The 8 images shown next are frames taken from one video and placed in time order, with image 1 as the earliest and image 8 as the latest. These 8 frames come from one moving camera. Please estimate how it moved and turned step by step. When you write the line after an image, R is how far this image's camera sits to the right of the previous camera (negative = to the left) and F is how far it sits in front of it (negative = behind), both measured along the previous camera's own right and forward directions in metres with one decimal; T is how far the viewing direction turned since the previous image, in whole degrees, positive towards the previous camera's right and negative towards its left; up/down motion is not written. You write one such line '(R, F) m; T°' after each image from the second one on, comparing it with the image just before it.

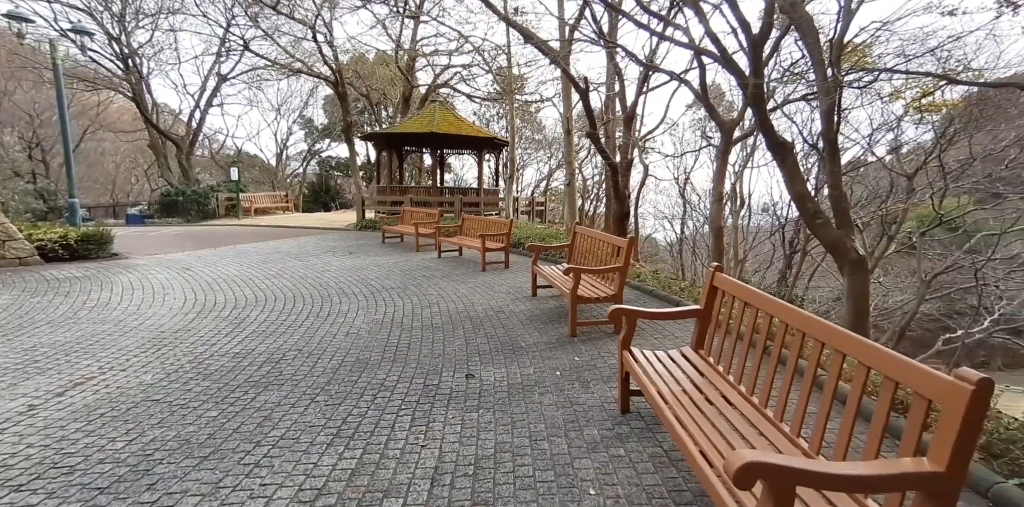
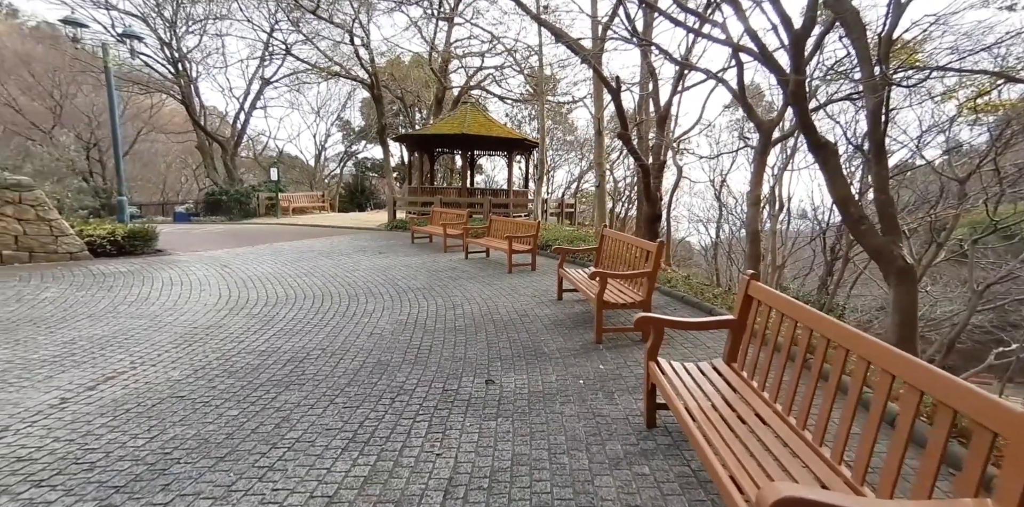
(0.0, +0.1) m; -3°
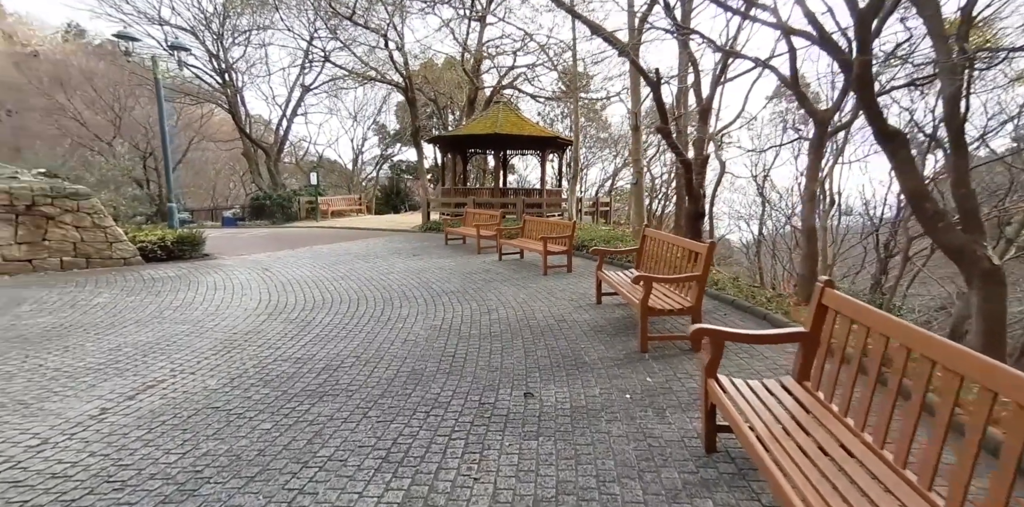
(0.0, +0.2) m; -4°
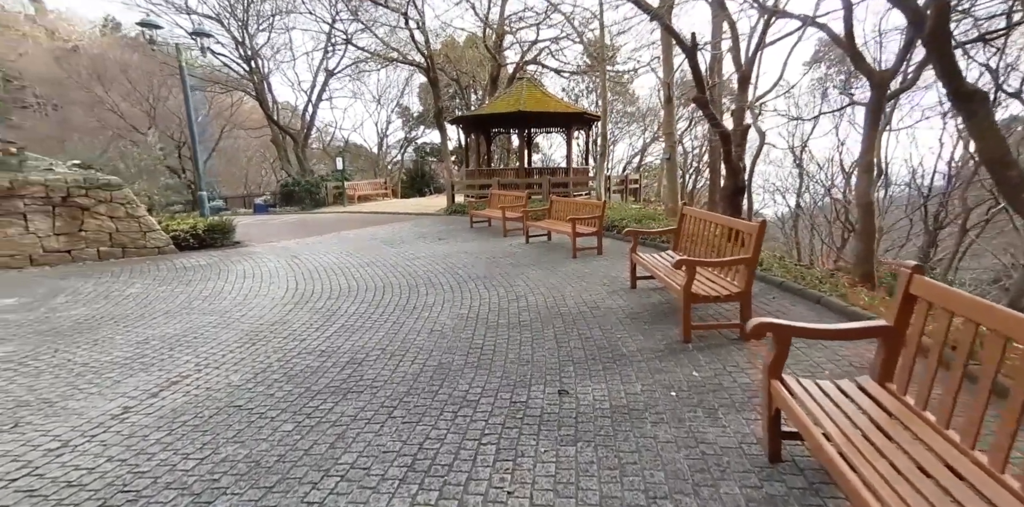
(0.0, +0.3) m; -3°
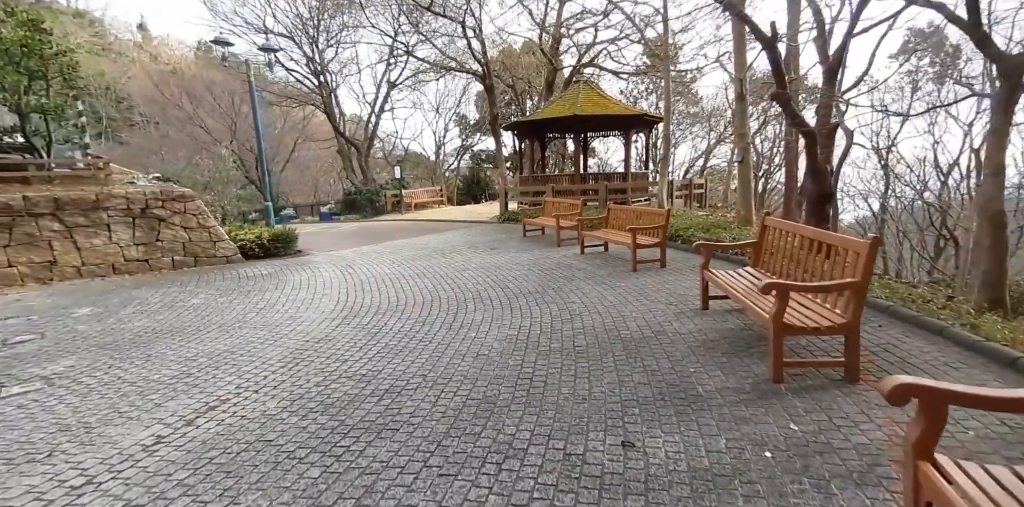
(0.0, +0.4) m; -6°
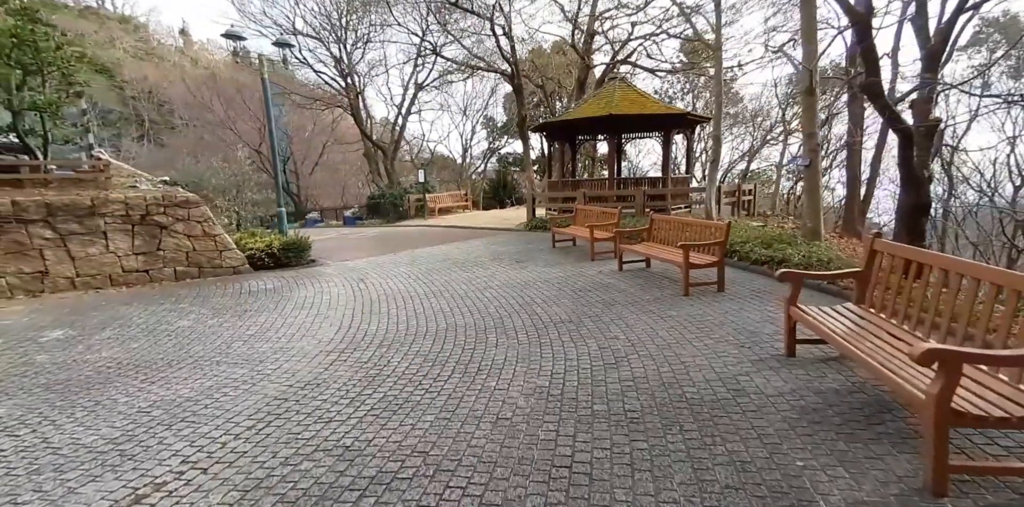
(0.0, +1.0) m; -3°
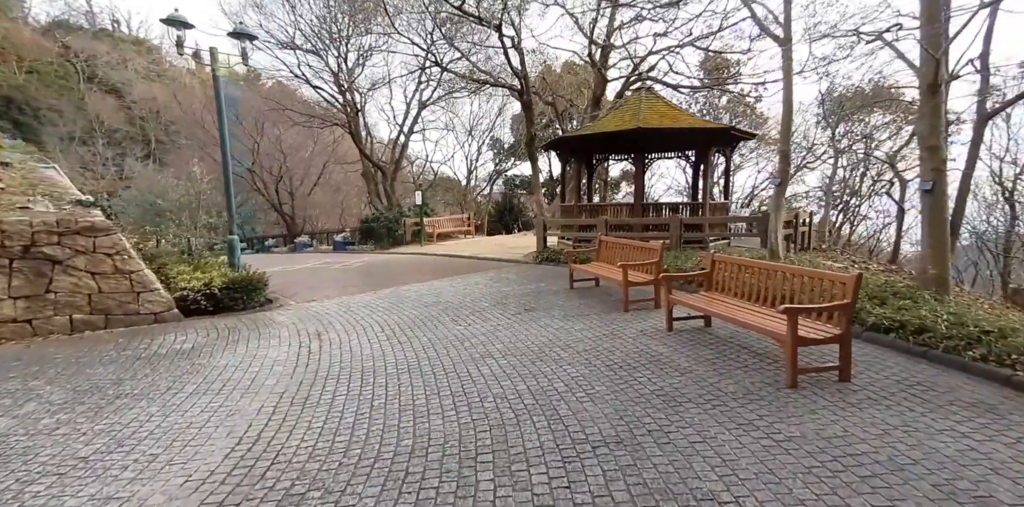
(0.0, +2.1) m; -1°
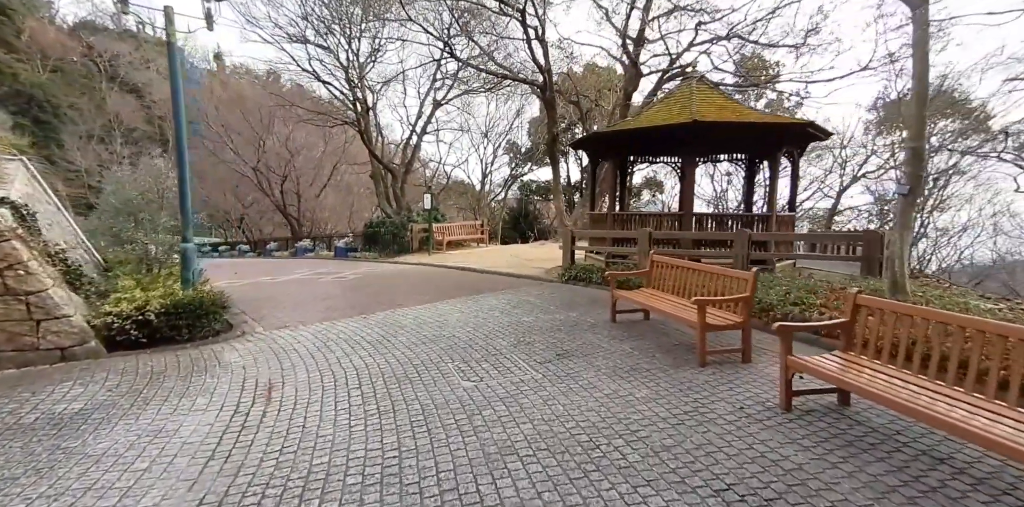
(-0.2, +1.9) m; -1°
